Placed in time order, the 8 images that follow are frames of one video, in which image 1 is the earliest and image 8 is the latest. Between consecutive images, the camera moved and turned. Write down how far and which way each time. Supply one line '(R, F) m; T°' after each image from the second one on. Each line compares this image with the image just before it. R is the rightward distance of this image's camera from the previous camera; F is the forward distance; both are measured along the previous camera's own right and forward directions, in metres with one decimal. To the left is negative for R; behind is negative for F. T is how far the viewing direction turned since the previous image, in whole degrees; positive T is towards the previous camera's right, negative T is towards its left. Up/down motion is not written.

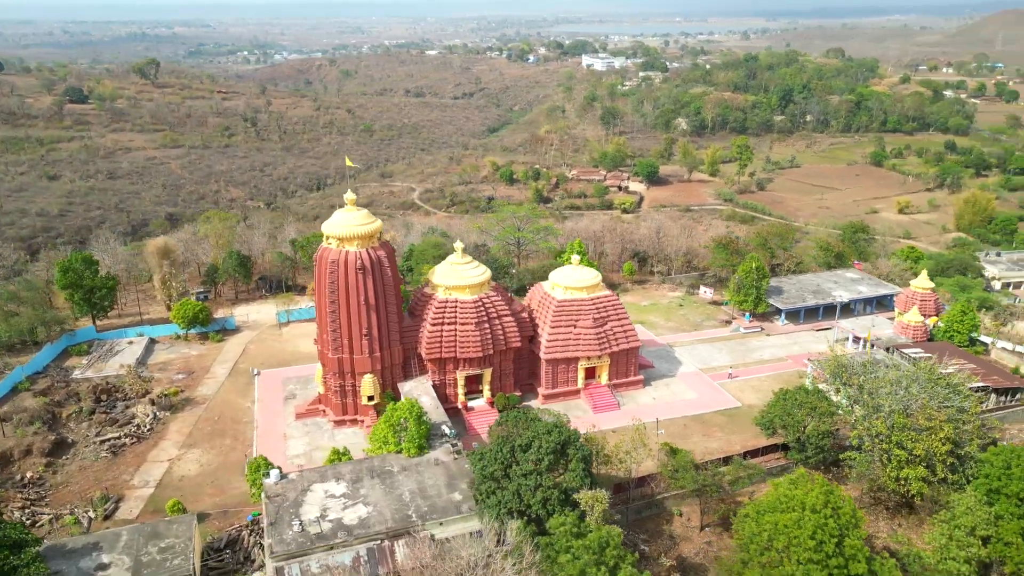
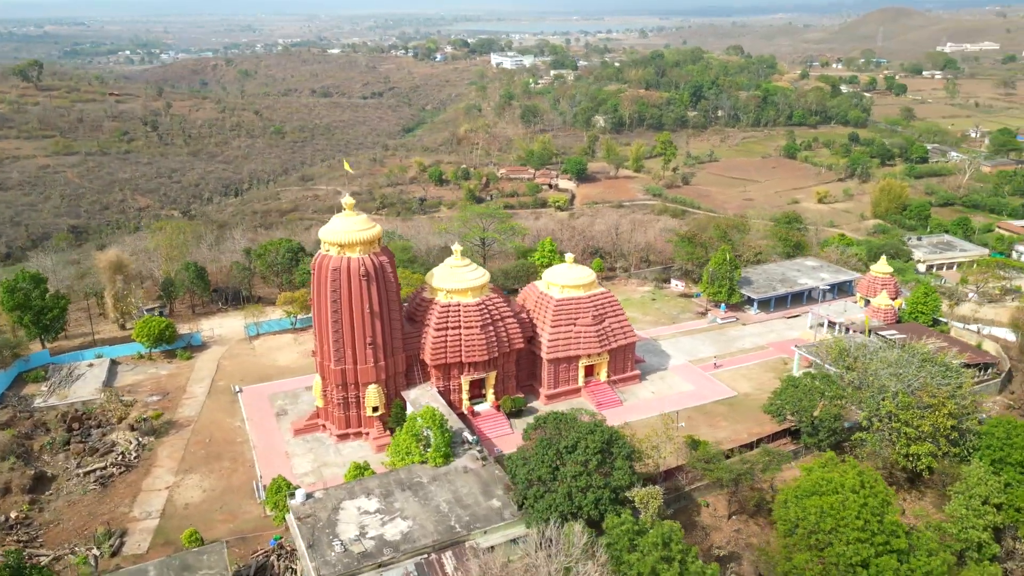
(-3.2, +0.4) m; +7°
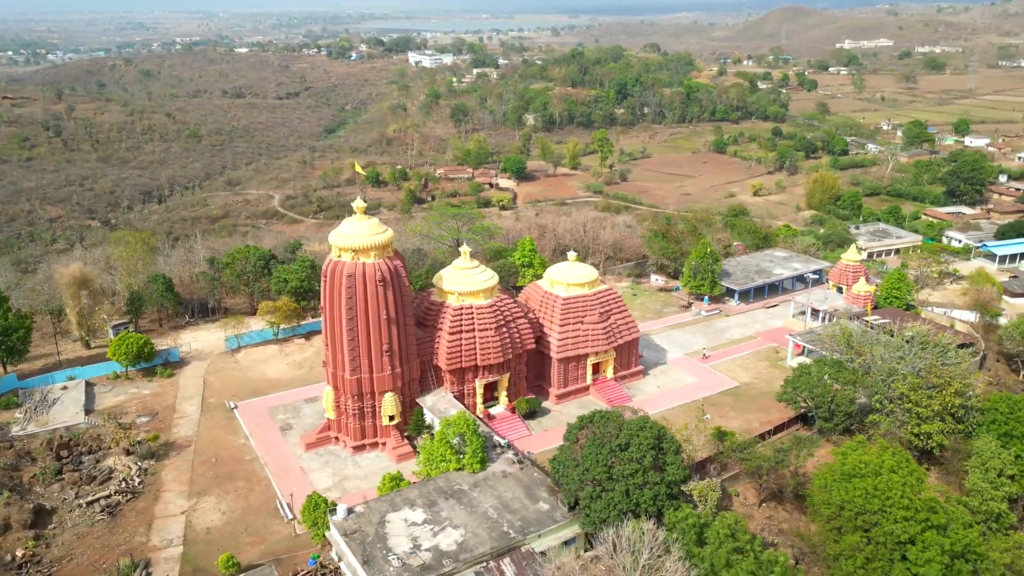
(-3.2, +0.3) m; +6°
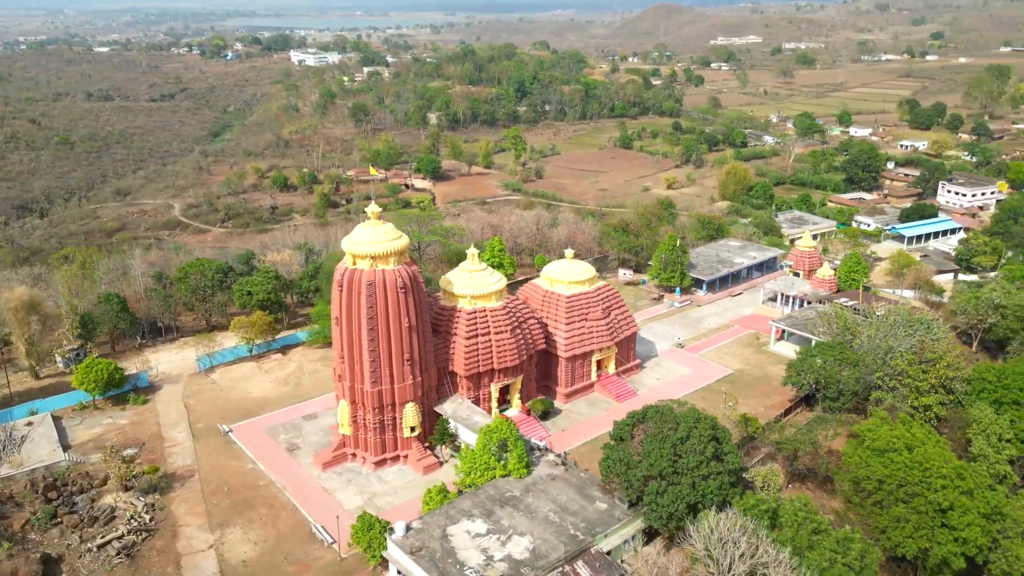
(-4.1, +0.5) m; +8°
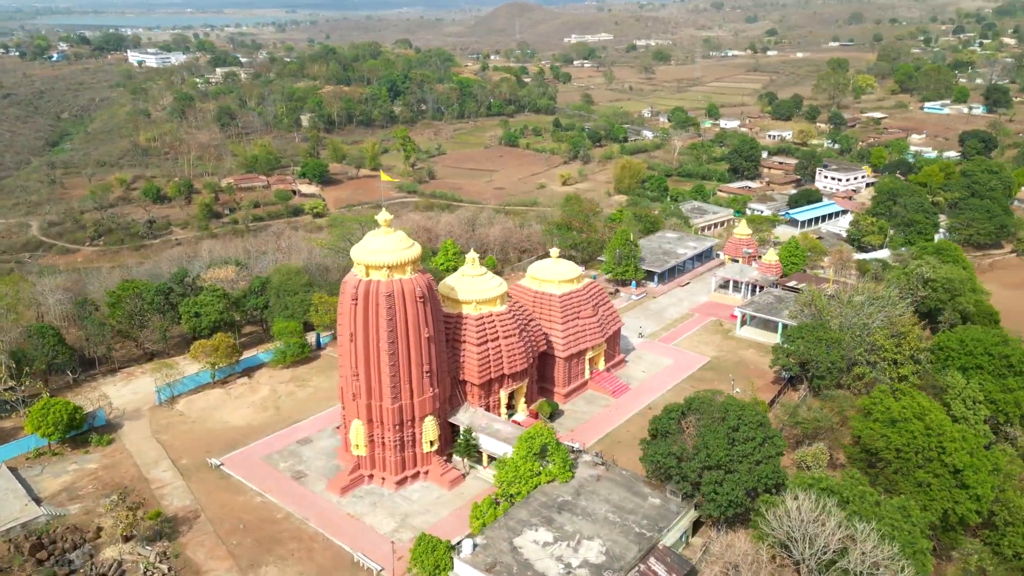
(-4.7, +0.6) m; +10°
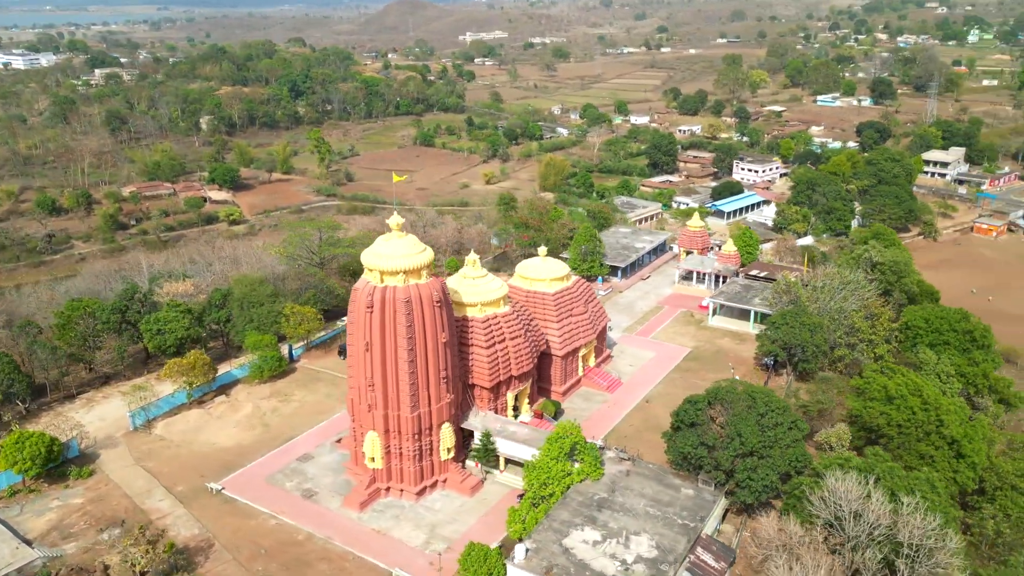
(-3.5, +0.3) m; +7°
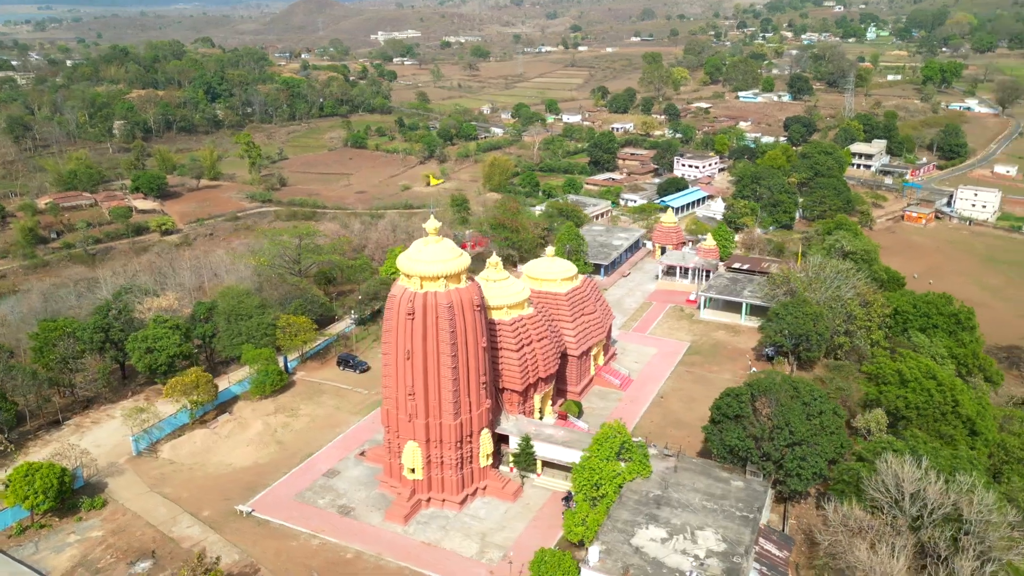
(-3.6, +0.3) m; +6°
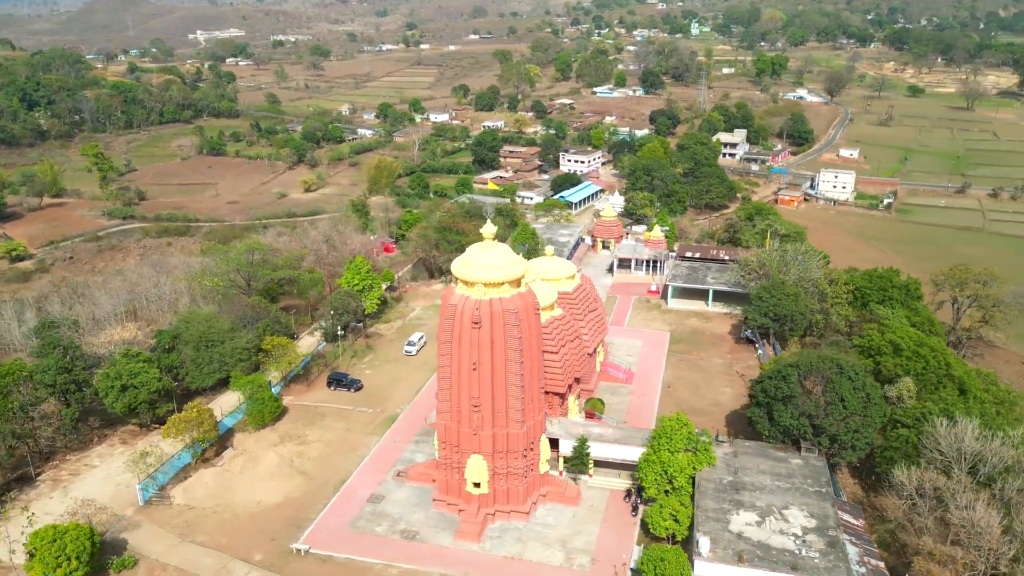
(-6.2, +0.8) m; +12°
